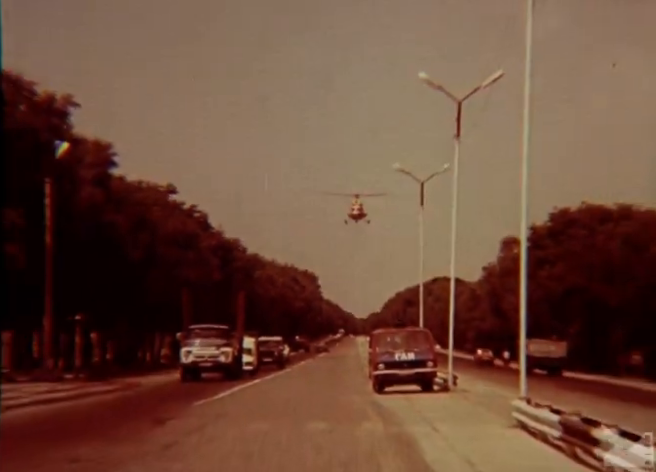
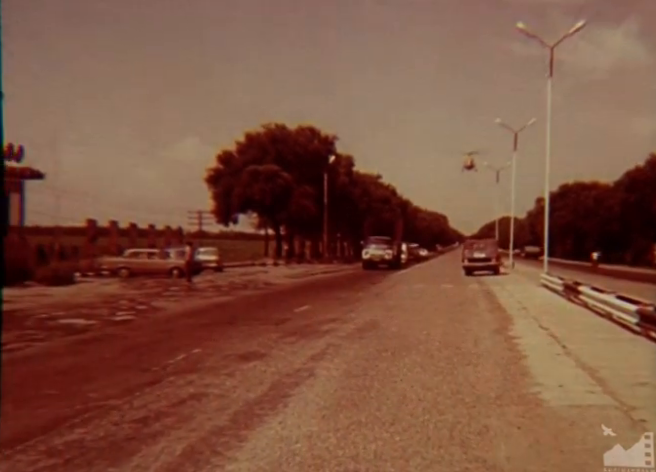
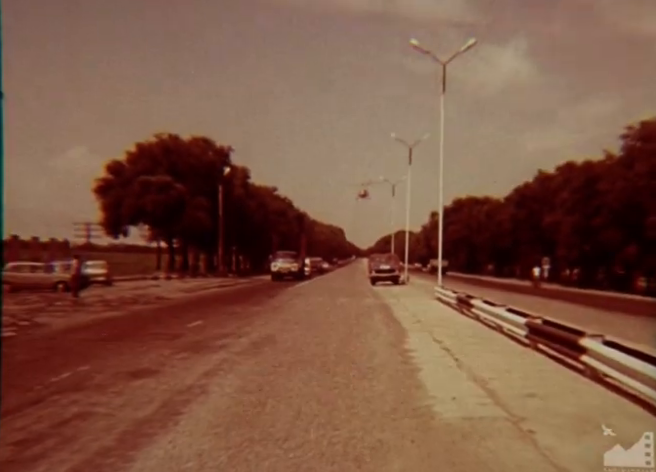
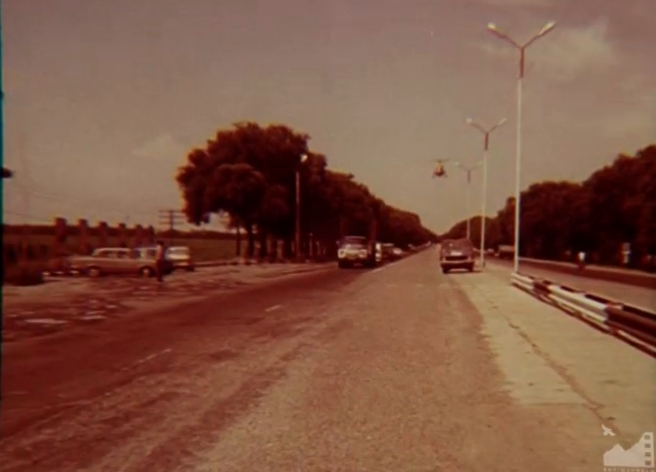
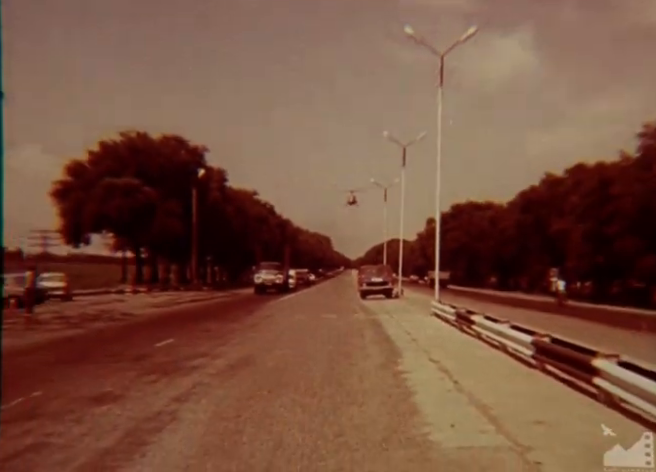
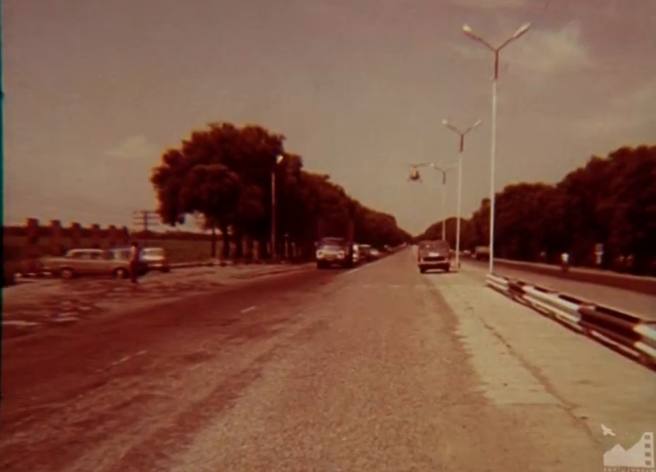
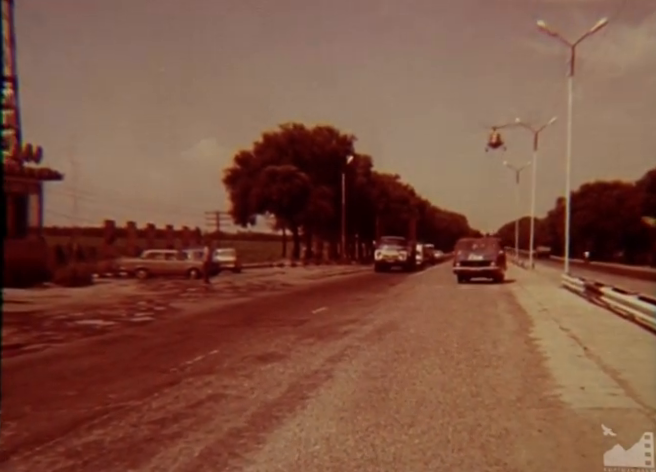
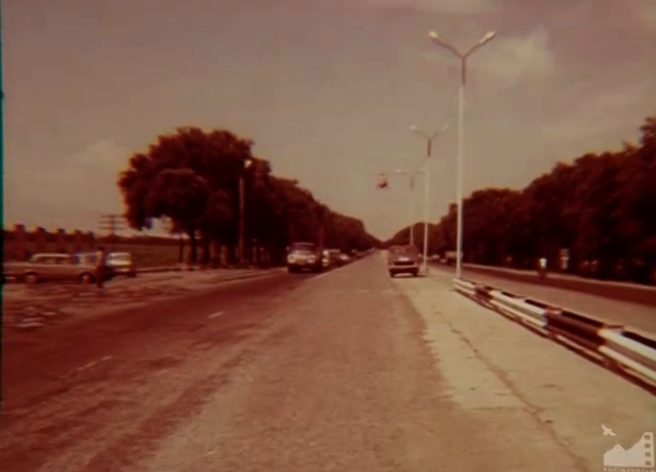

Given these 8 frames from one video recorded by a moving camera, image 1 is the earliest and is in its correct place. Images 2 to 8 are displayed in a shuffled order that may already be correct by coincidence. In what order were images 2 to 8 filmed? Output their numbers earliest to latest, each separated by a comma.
5, 3, 8, 6, 4, 2, 7
